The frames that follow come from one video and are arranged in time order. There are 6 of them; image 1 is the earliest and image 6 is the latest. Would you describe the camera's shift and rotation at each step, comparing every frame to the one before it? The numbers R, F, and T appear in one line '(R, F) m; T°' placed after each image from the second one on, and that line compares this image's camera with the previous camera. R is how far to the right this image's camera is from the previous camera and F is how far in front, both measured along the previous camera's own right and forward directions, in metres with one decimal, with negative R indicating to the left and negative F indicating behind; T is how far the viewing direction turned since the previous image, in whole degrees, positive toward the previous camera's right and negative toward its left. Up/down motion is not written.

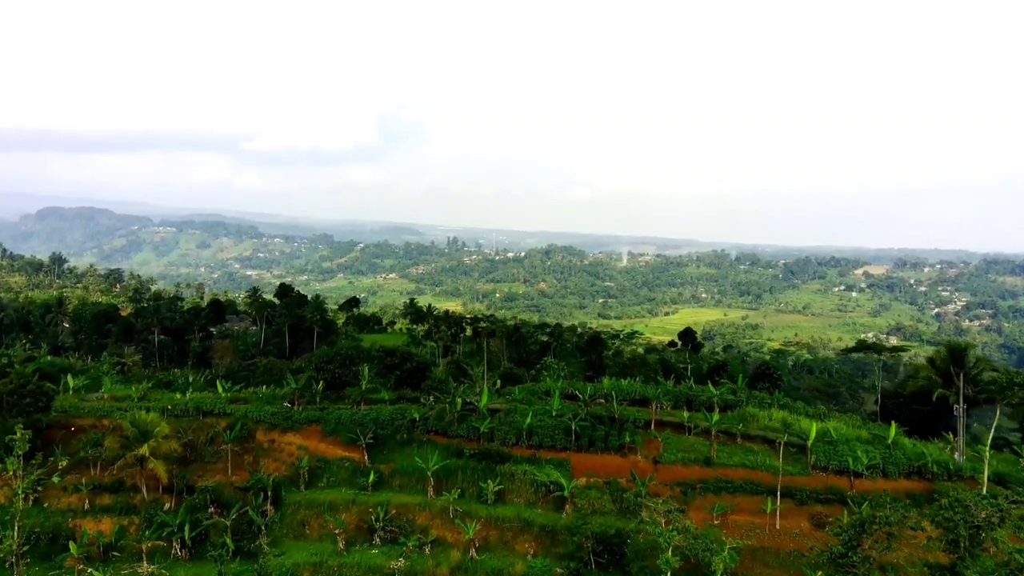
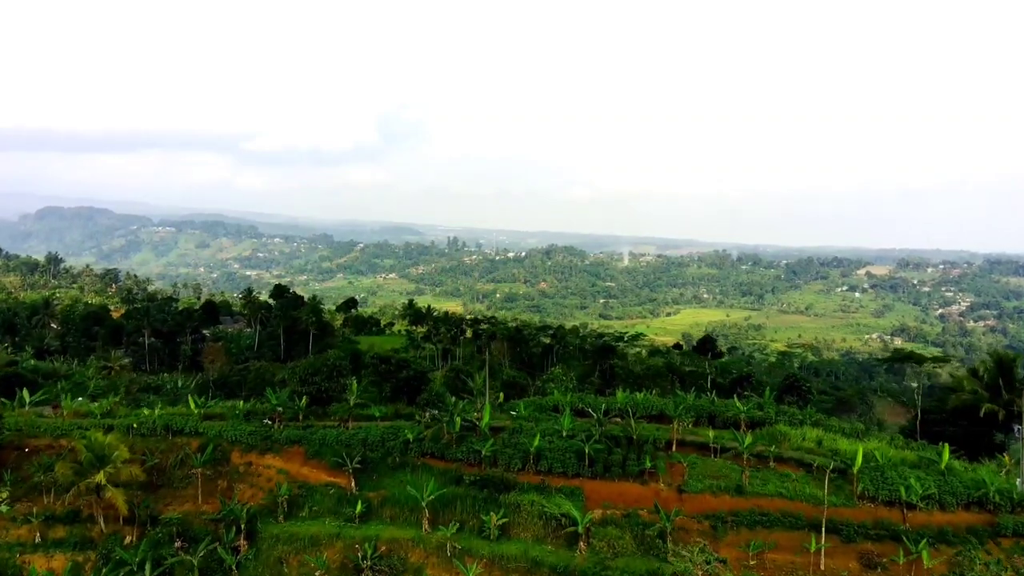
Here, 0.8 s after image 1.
(-0.1, +1.4) m; 0°
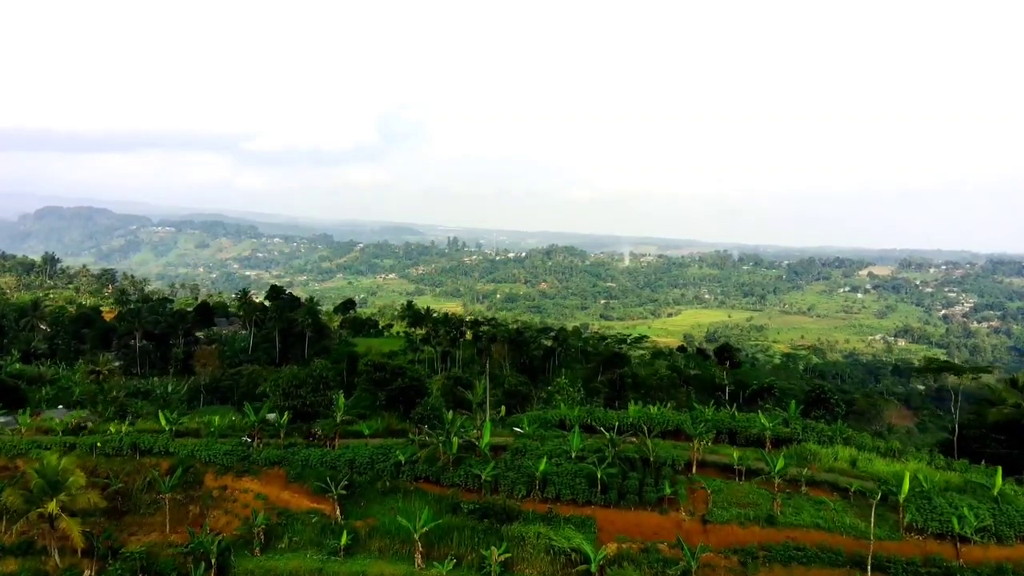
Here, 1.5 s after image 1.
(-0.1, +1.2) m; 0°
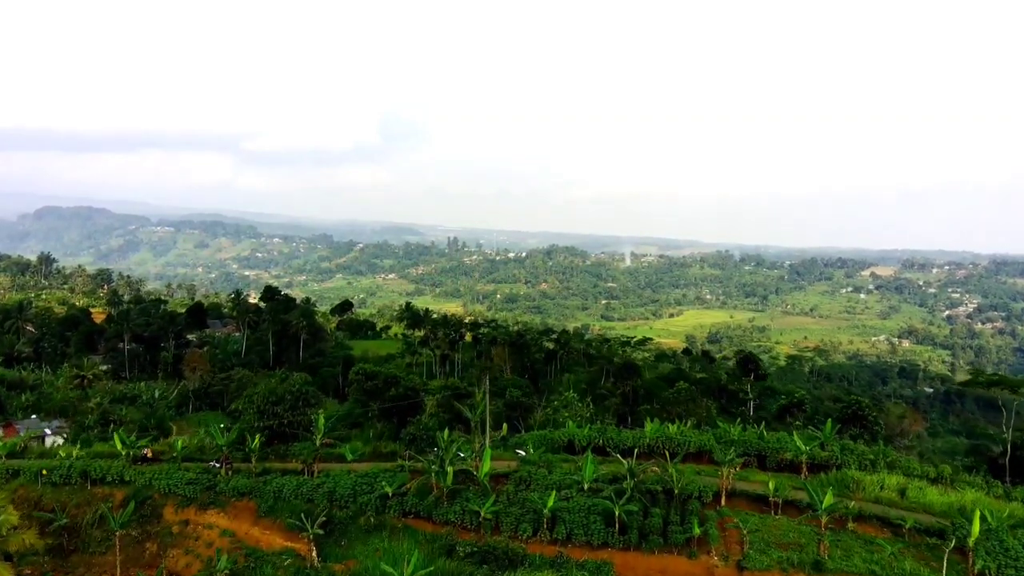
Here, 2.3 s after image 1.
(-0.1, +1.4) m; 0°
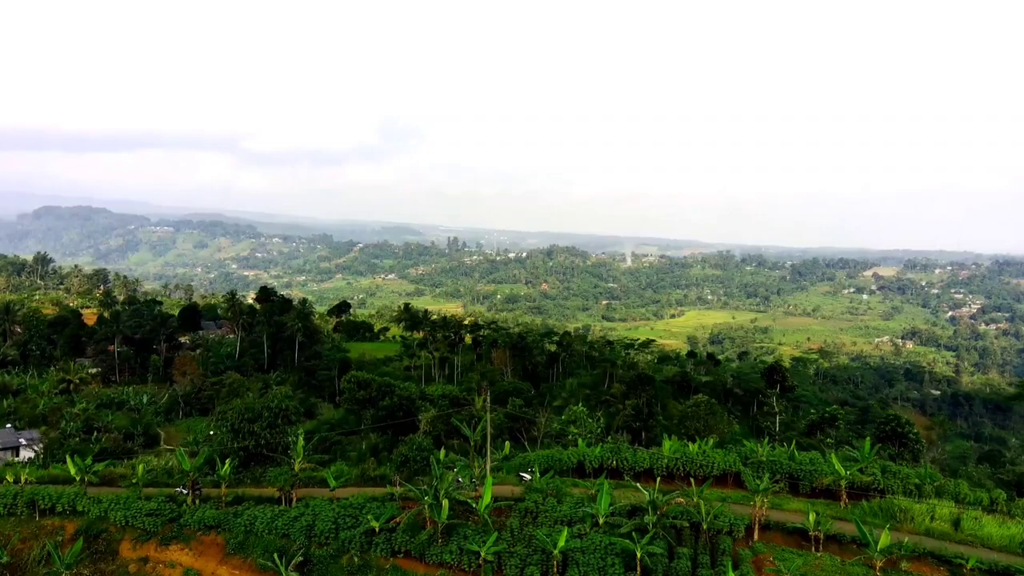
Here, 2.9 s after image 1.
(-0.1, +1.1) m; 0°
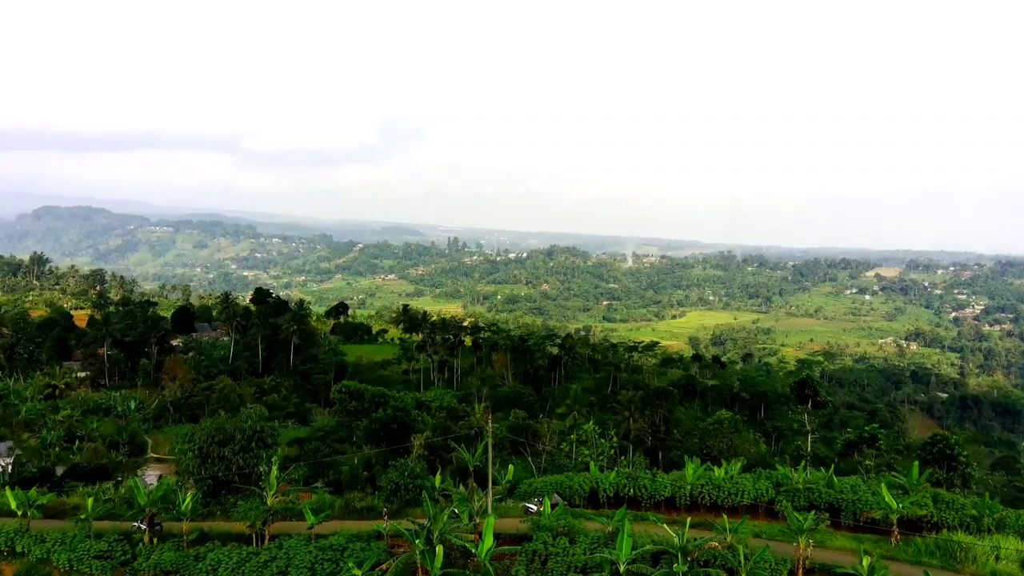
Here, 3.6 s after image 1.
(-0.1, +1.1) m; 0°
